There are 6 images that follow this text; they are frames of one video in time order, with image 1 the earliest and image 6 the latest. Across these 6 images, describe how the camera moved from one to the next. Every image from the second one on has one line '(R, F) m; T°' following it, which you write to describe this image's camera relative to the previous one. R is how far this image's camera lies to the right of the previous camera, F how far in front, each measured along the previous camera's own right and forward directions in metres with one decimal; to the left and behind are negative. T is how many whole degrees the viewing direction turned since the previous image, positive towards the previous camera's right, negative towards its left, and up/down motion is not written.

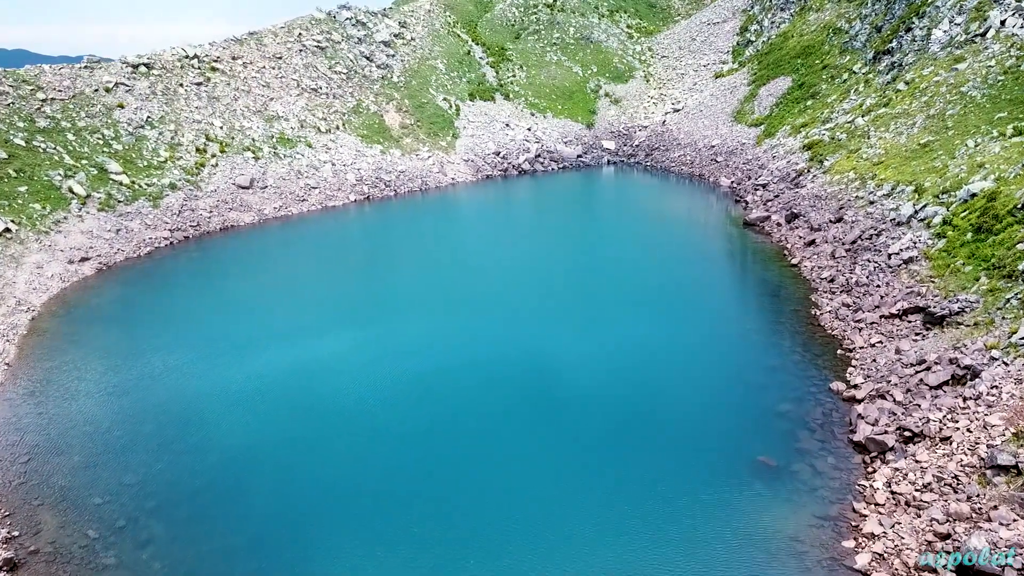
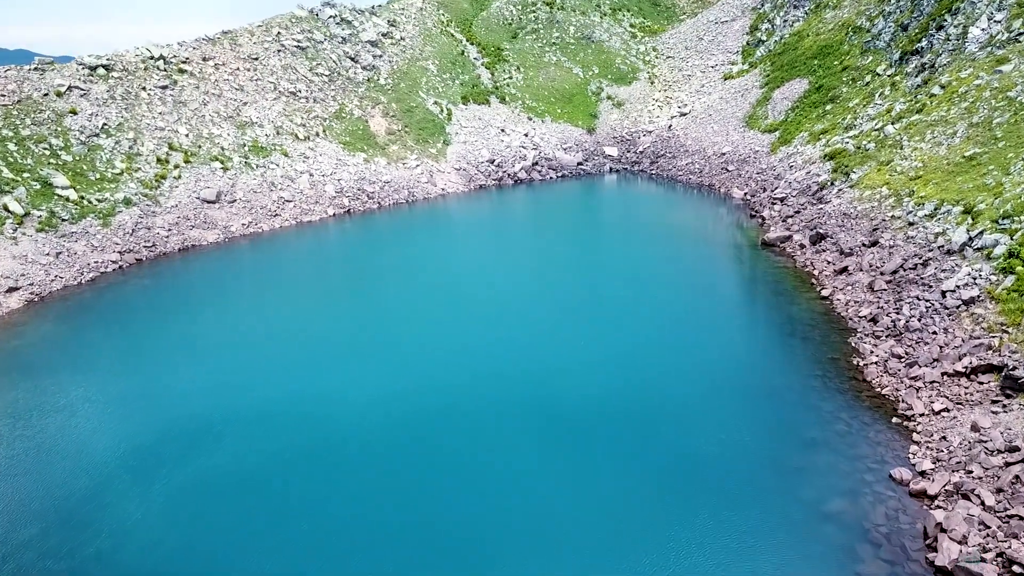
(+0.7, +4.7) m; 0°
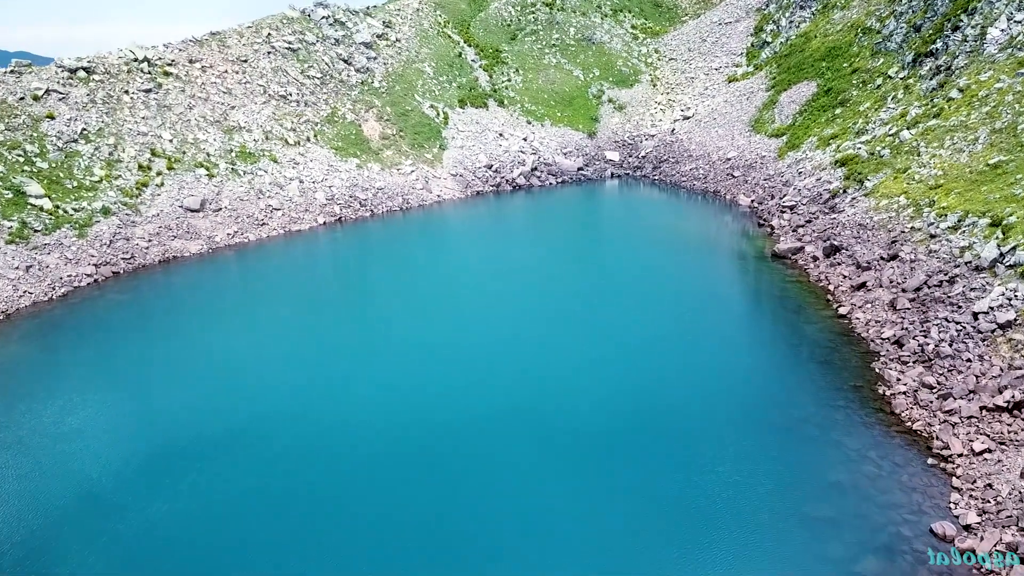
(+0.2, +2.0) m; 0°
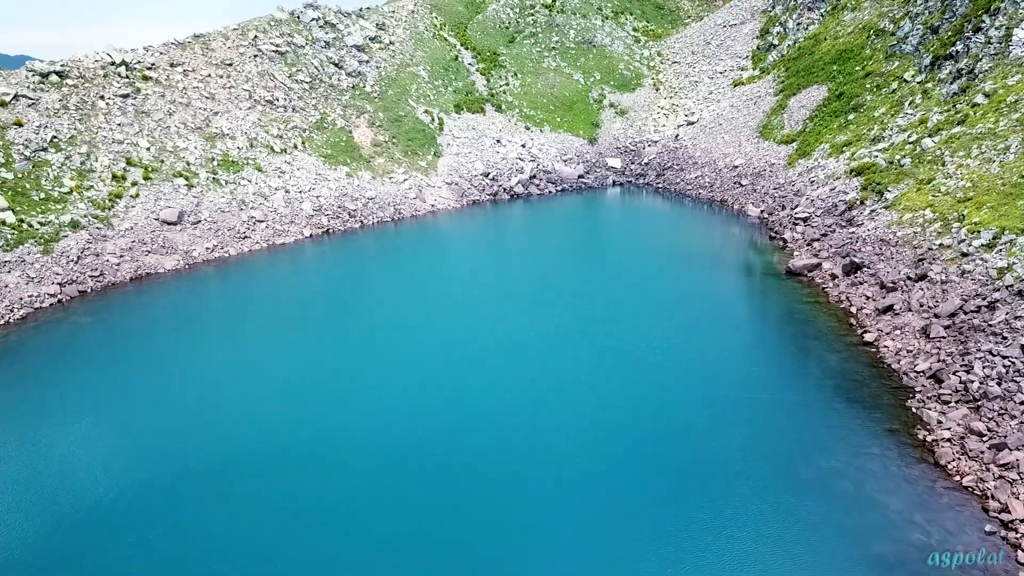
(+0.3, +2.6) m; 0°
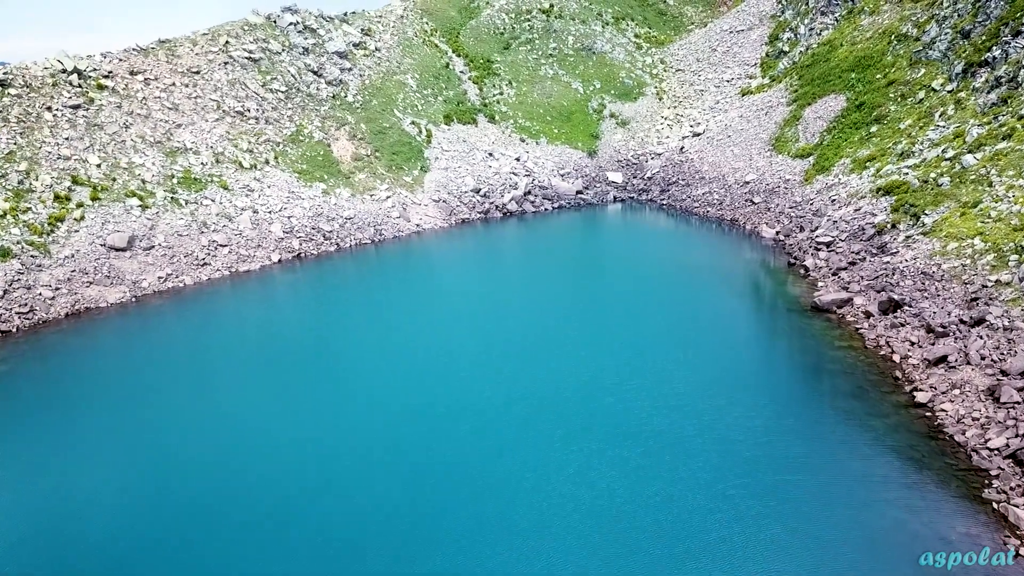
(+0.7, +4.5) m; 0°
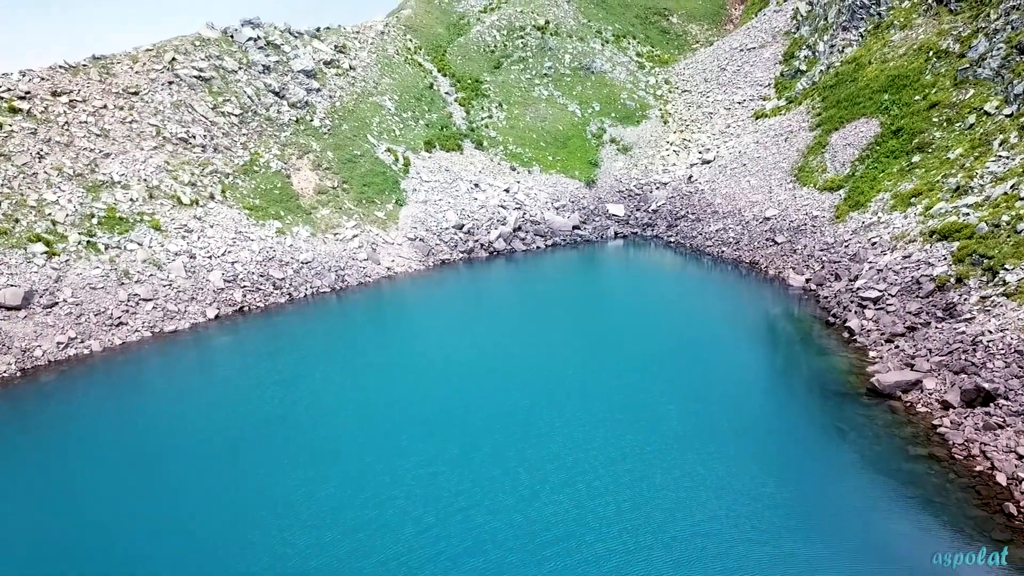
(+1.1, +6.8) m; 0°
